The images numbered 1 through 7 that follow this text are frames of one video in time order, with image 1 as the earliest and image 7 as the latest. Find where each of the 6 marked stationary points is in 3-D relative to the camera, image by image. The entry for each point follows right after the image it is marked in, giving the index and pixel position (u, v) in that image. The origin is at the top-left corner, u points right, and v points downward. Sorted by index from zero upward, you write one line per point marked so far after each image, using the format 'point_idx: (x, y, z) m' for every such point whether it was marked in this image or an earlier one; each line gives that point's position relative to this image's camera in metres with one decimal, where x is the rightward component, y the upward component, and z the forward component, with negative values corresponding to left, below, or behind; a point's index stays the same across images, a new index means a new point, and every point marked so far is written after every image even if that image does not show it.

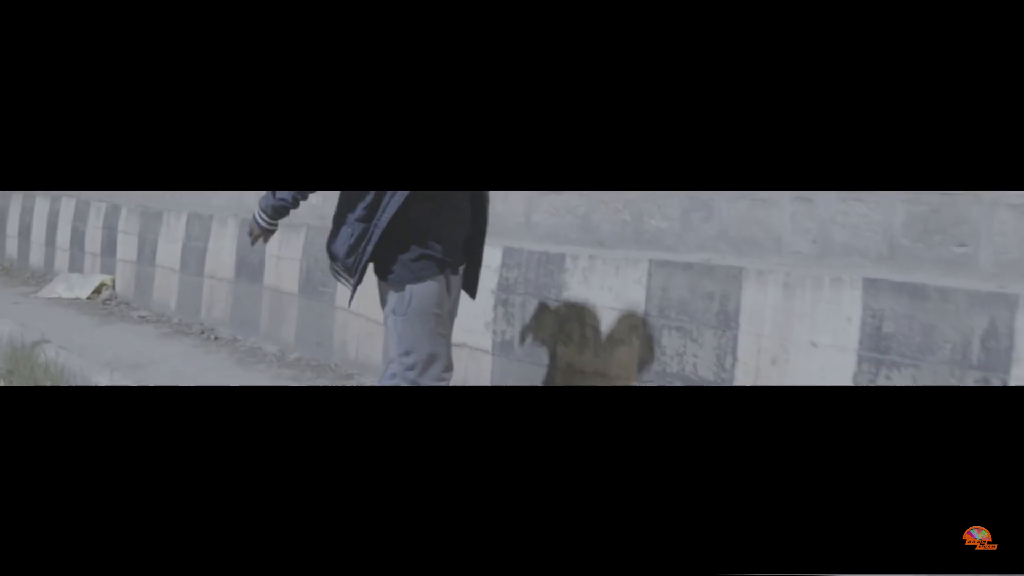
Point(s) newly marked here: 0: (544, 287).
0: (+0.2, 0.0, +4.2) m
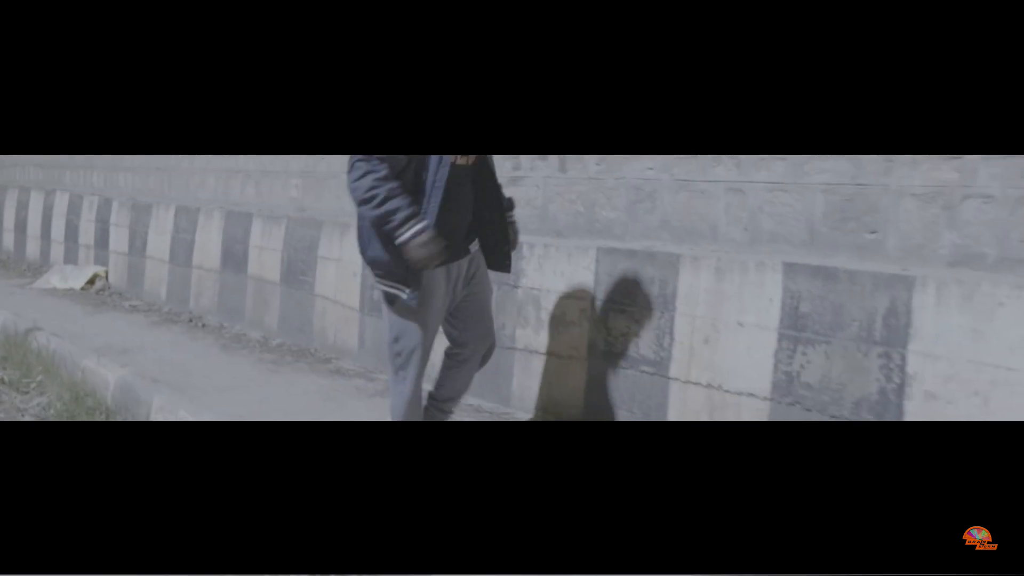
0: (0.0, +0.1, +4.4) m
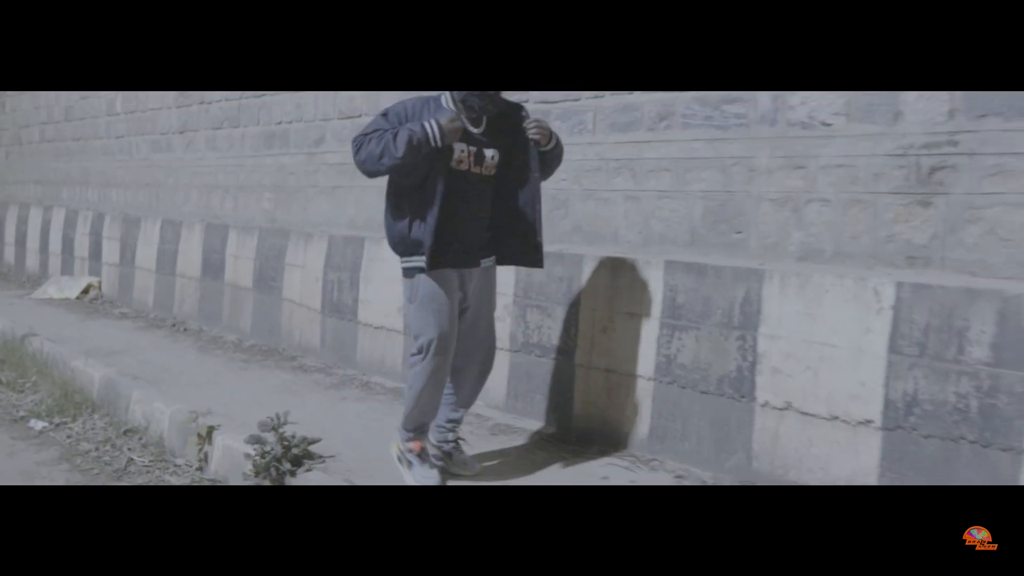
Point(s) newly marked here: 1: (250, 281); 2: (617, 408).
0: (-0.4, +0.1, +5.0) m
1: (-2.0, +0.1, +6.8) m
2: (+0.5, -0.5, +4.1) m
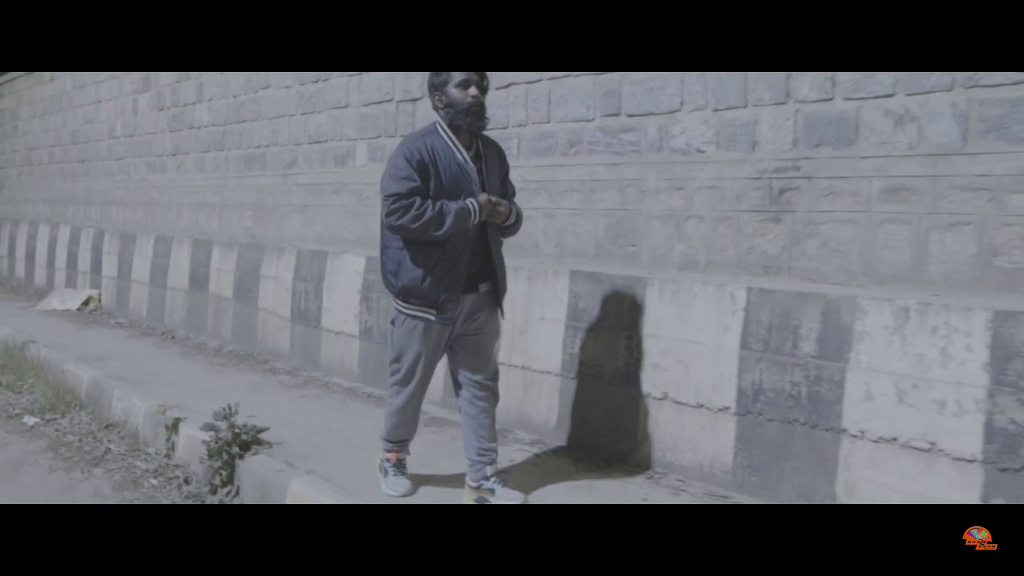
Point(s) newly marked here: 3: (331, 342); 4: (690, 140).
0: (-0.7, 0.0, +5.5) m
1: (-2.3, 0.0, +7.3) m
2: (+0.1, -0.6, +4.6) m
3: (-1.2, -0.4, +6.1) m
4: (+0.8, +0.7, +4.1) m
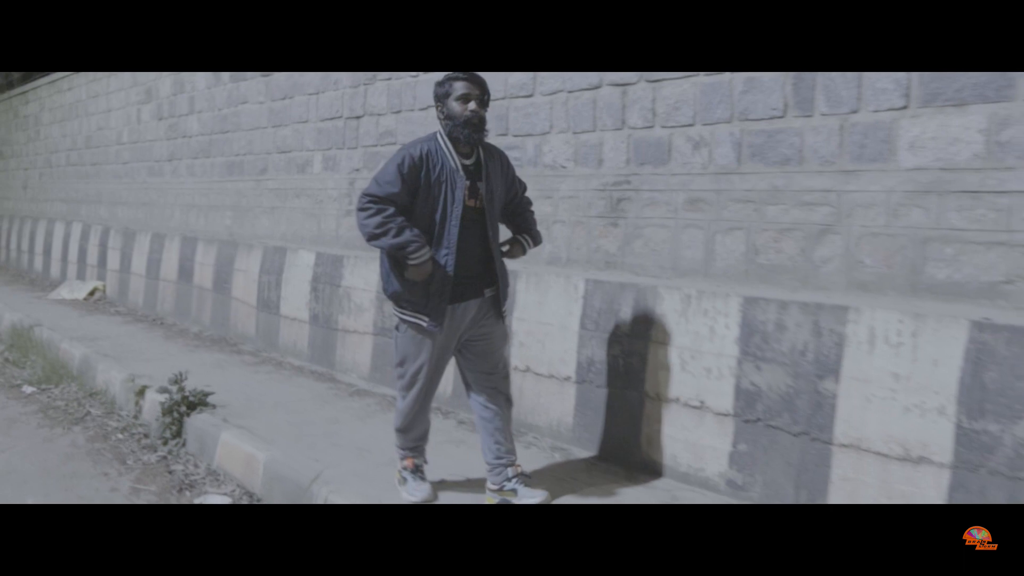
0: (-1.3, +0.1, +6.4) m
1: (-2.8, 0.0, +8.3) m
2: (-0.5, -0.5, +5.4) m
3: (-1.7, -0.3, +7.0) m
4: (+0.2, +0.7, +4.9) m
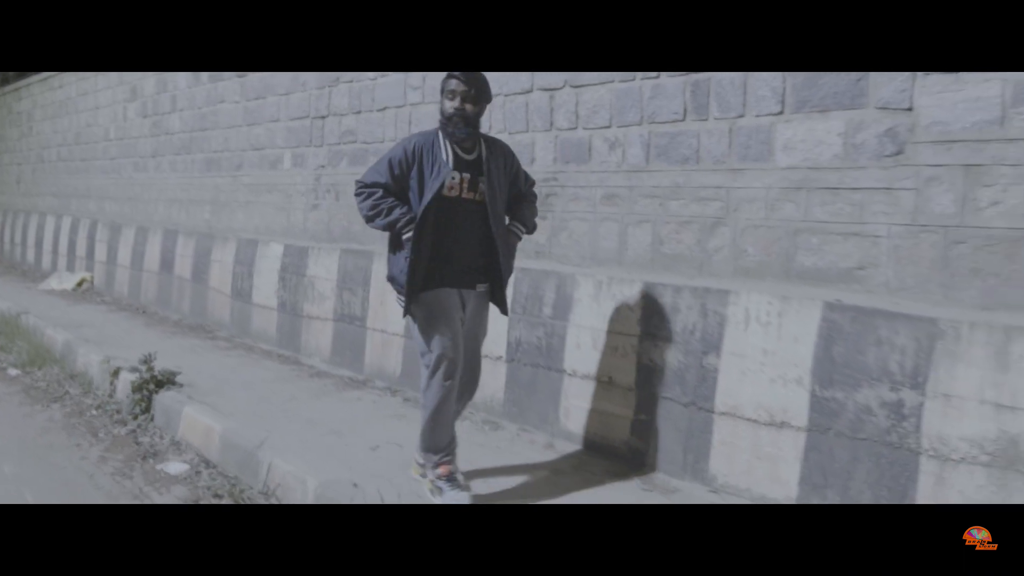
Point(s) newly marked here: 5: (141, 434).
0: (-1.6, +0.2, +6.8) m
1: (-3.1, +0.1, +8.7) m
2: (-0.8, -0.4, +5.9) m
3: (-2.1, -0.2, +7.4) m
4: (-0.1, +0.8, +5.3) m
5: (-2.2, -0.9, +5.5) m
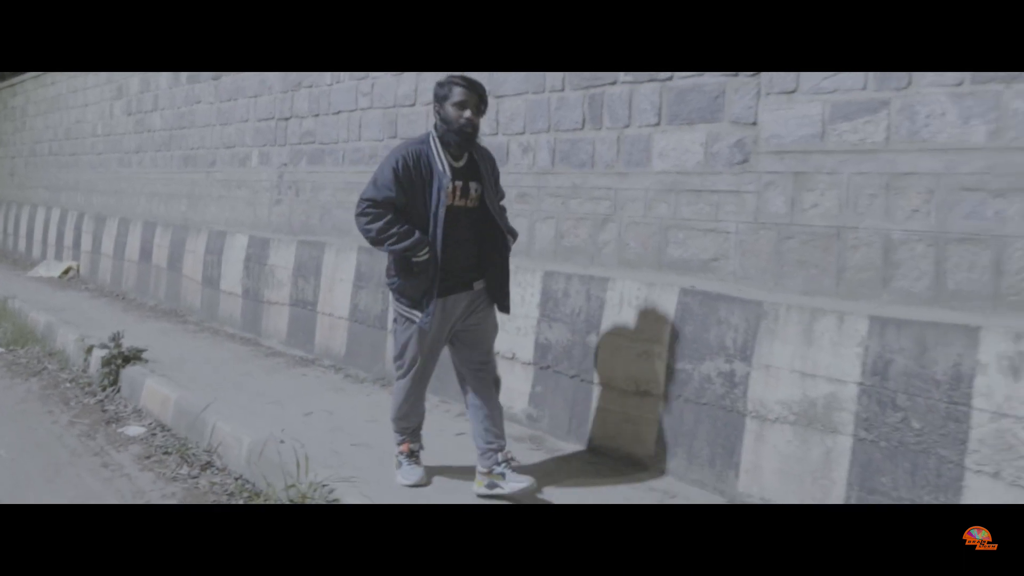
0: (-2.1, +0.3, +7.4) m
1: (-3.6, +0.3, +9.3) m
2: (-1.3, -0.3, +6.4) m
3: (-2.5, -0.1, +8.0) m
4: (-0.5, +0.9, +5.9) m
5: (-2.7, -0.8, +6.0) m
